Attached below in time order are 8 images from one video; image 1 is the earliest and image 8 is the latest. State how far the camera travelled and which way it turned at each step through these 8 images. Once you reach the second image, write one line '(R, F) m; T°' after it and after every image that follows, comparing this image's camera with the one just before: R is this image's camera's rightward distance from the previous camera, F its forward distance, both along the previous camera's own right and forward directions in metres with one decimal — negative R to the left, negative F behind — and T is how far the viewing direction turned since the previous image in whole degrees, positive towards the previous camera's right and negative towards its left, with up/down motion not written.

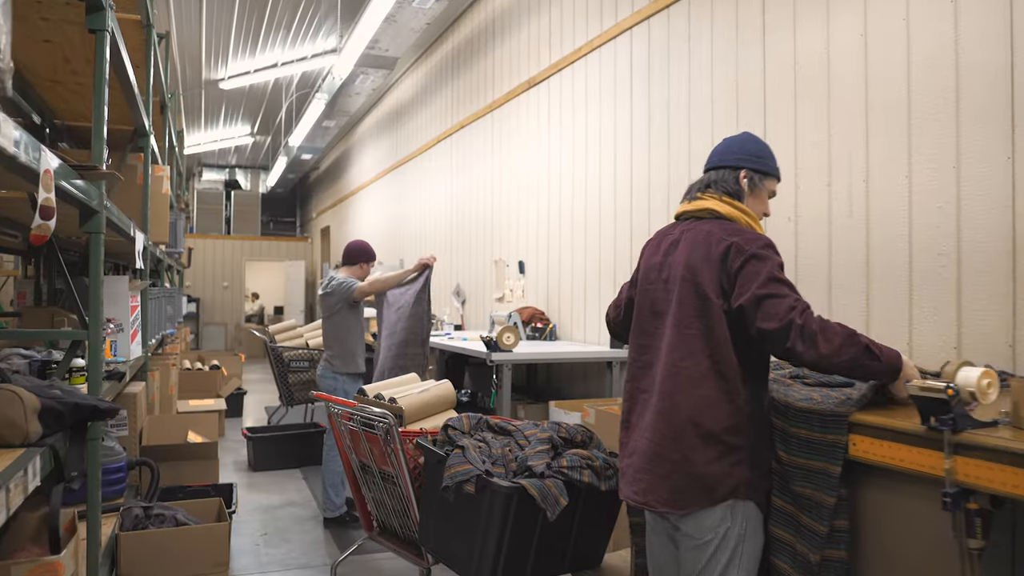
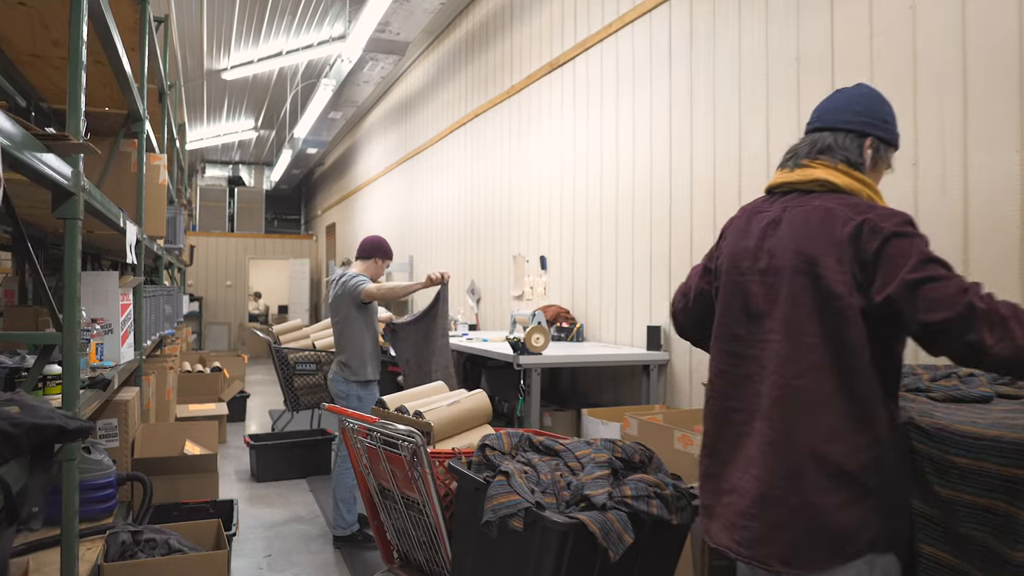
(-0.1, +0.3) m; 0°
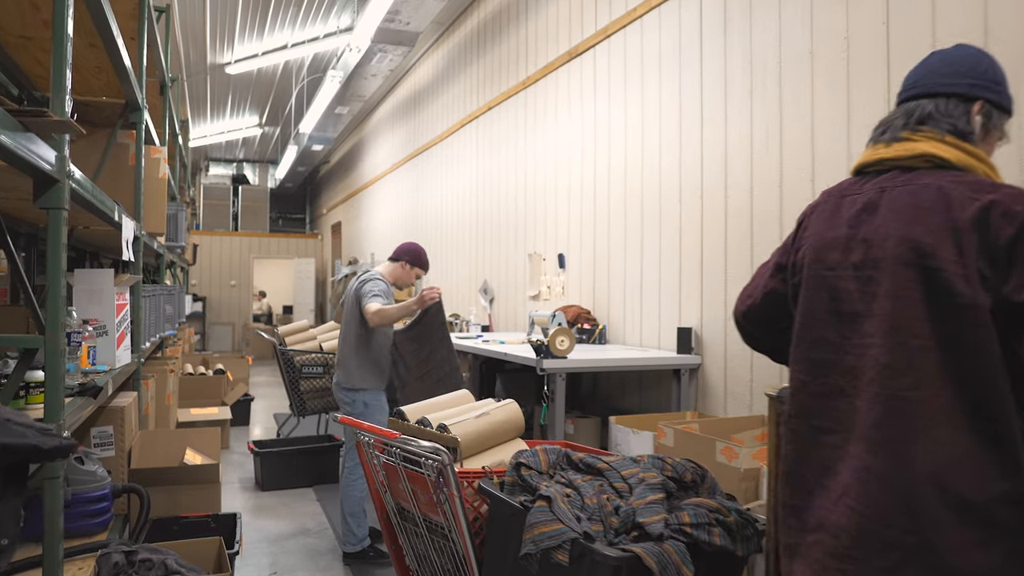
(-0.1, +0.2) m; 0°
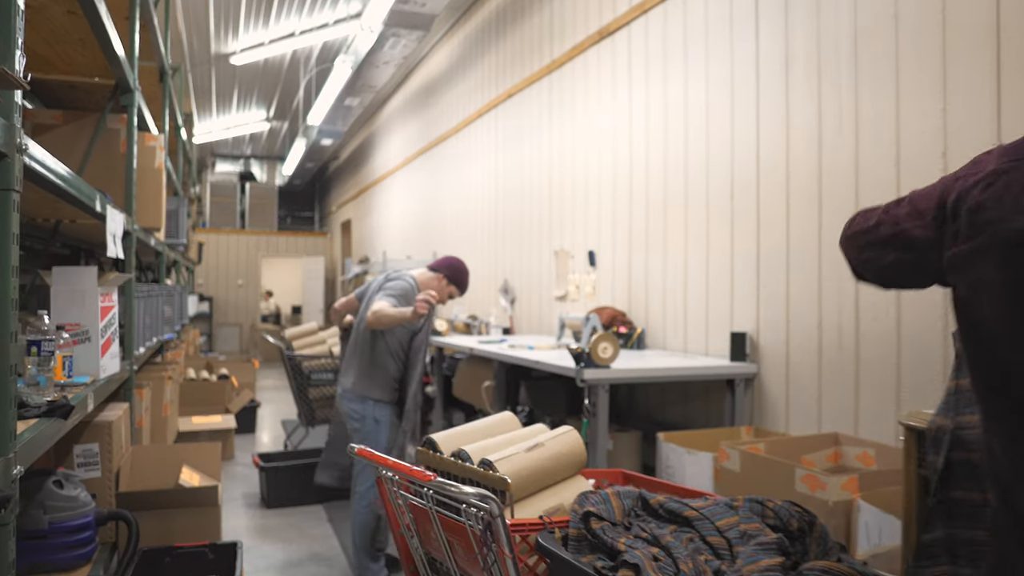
(-0.1, +0.4) m; -1°
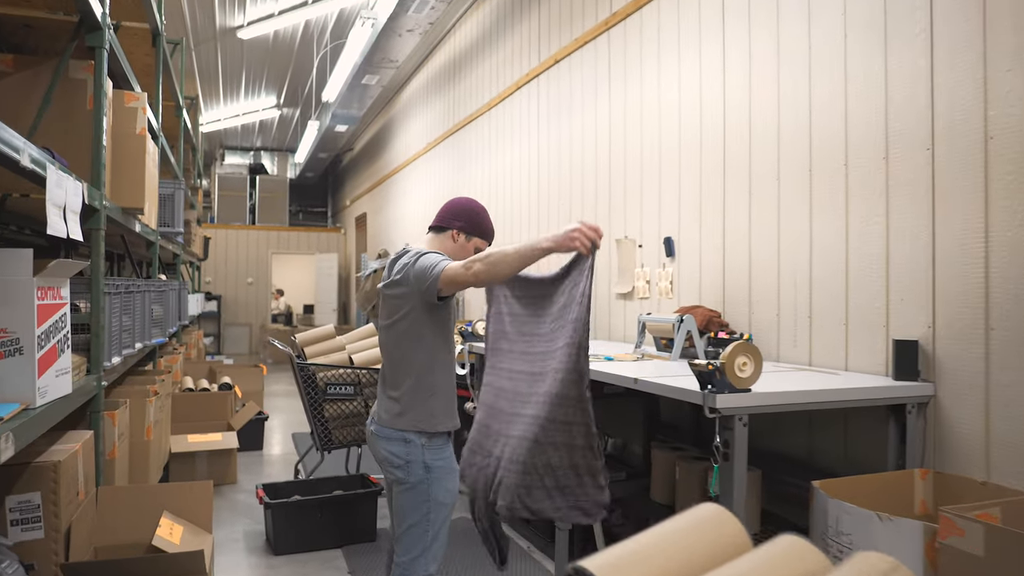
(-0.2, +0.8) m; -1°
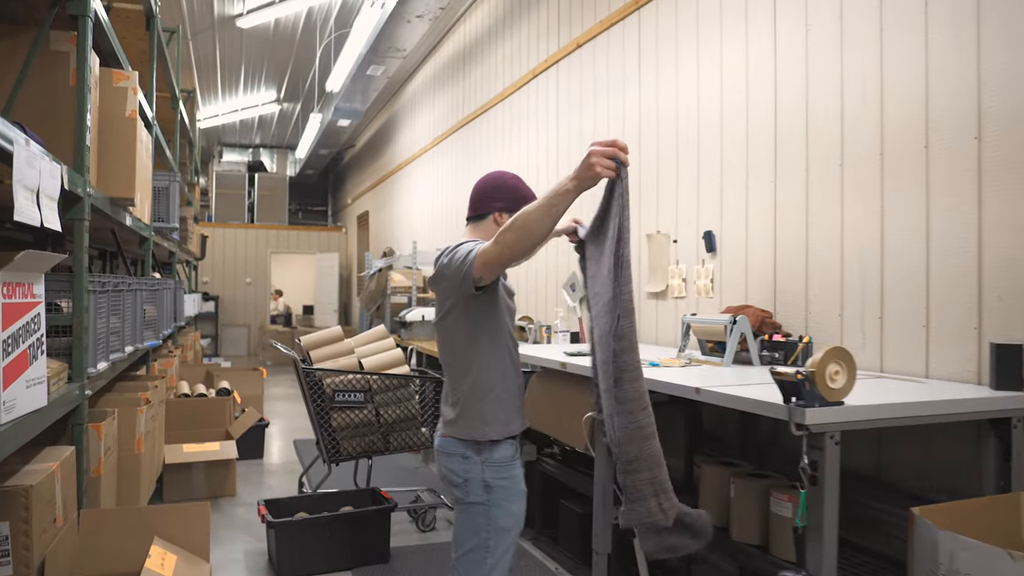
(-0.1, +0.3) m; 0°
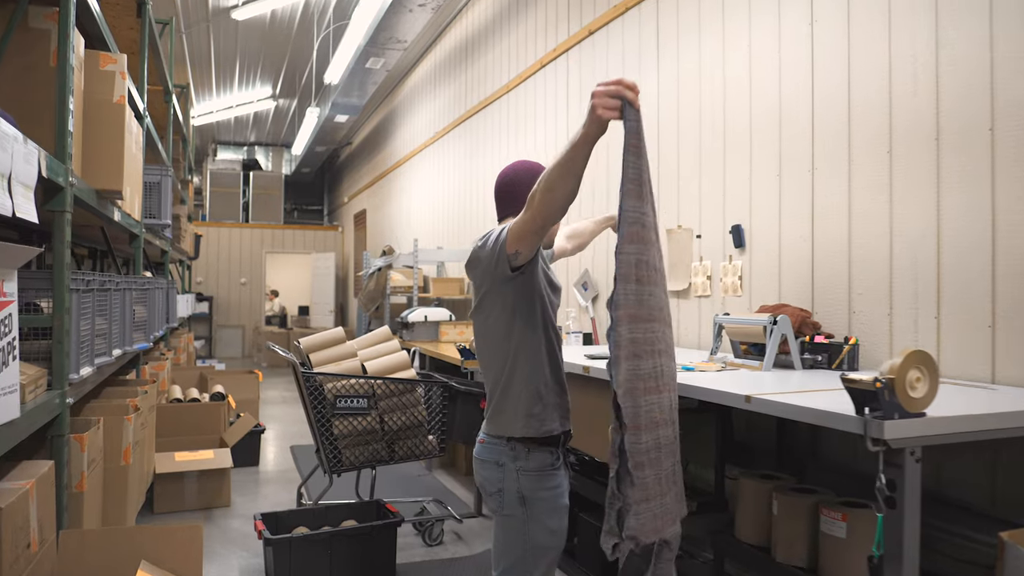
(-0.1, +0.2) m; 0°
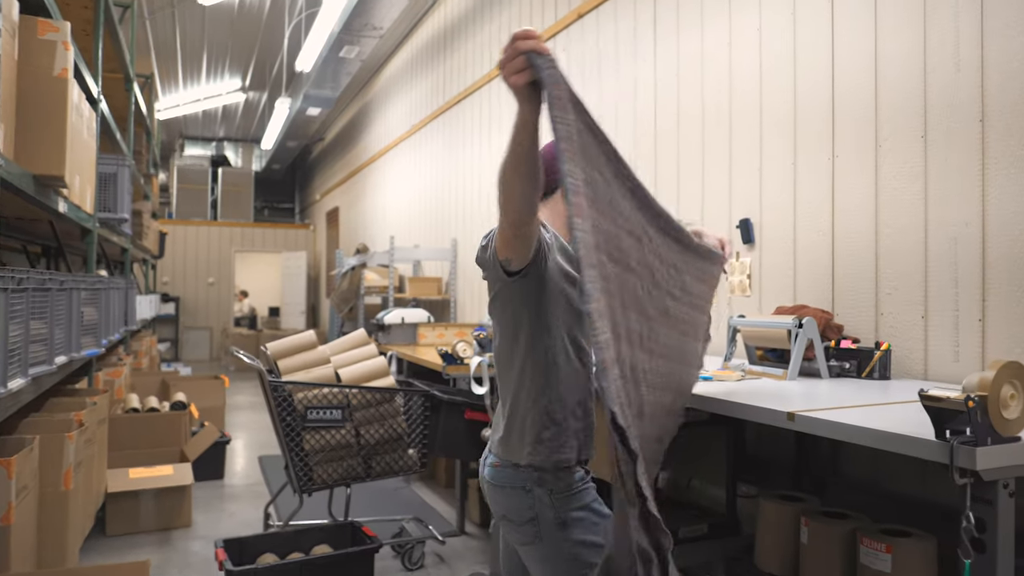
(-0.1, +0.3) m; +2°
